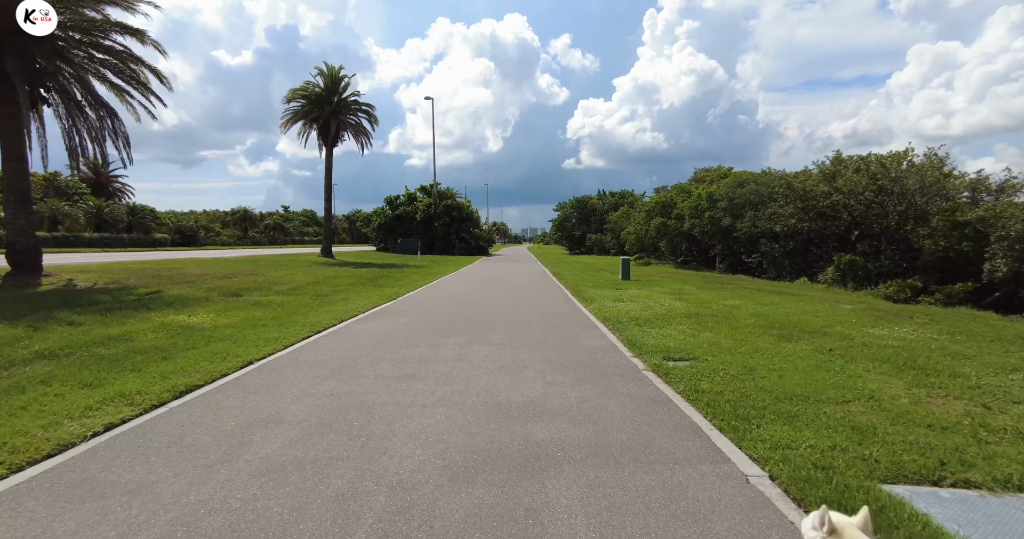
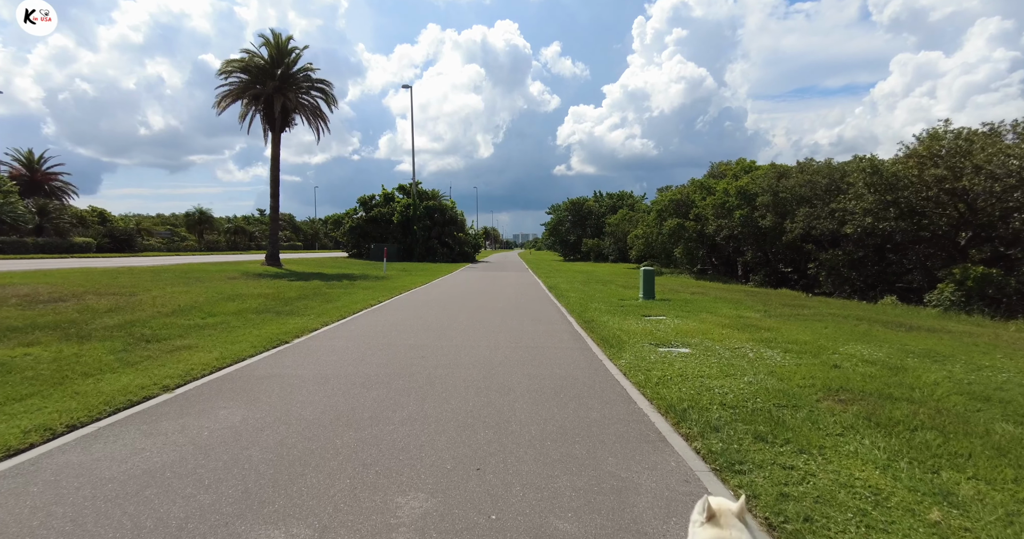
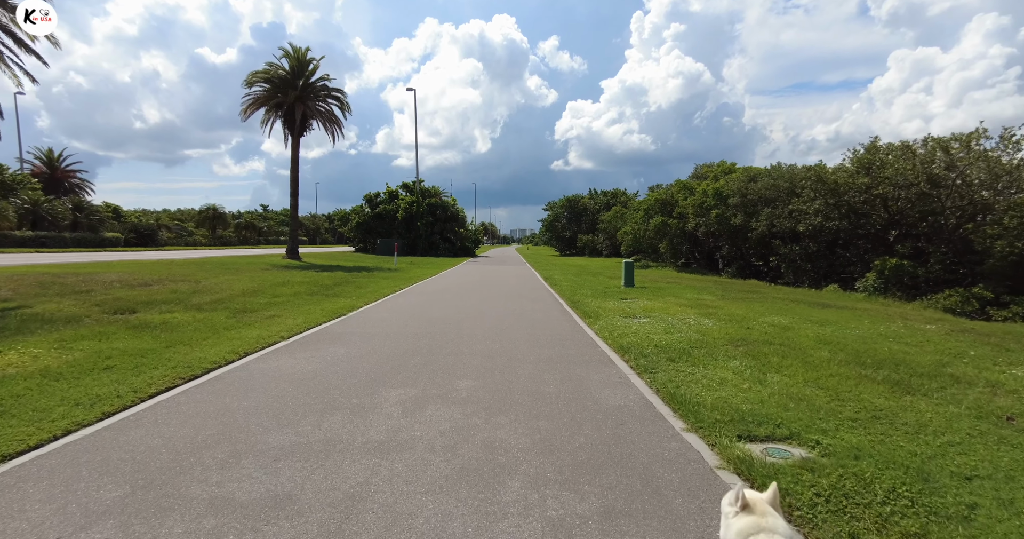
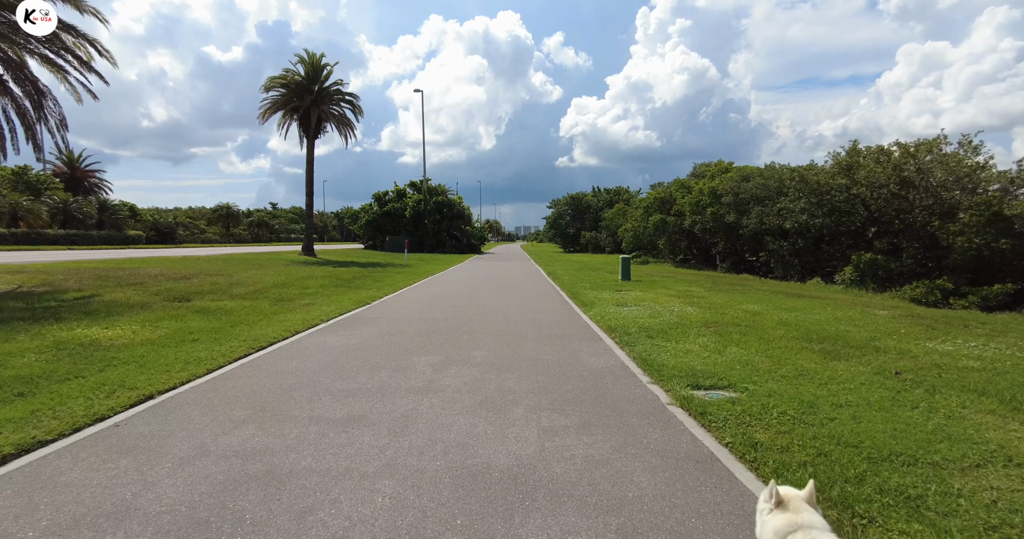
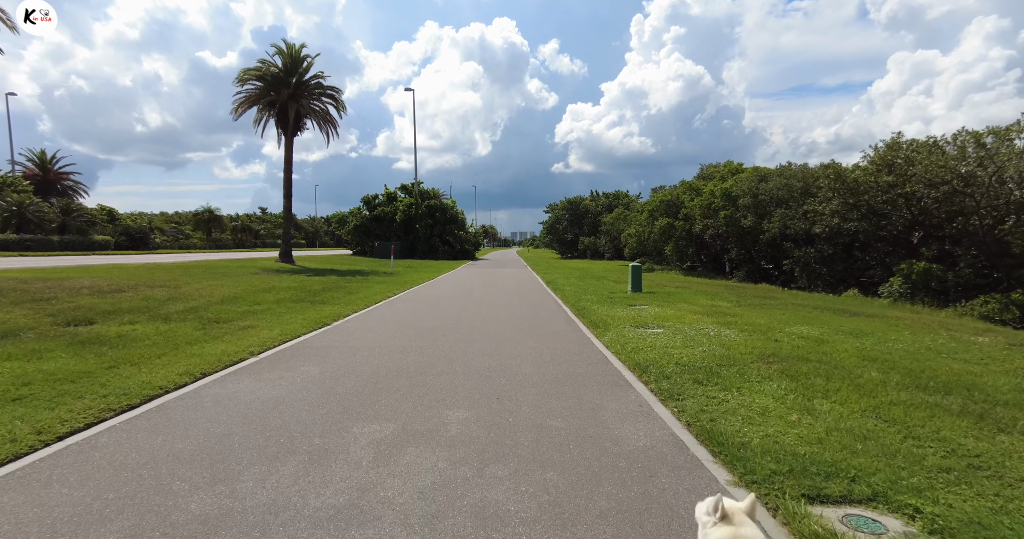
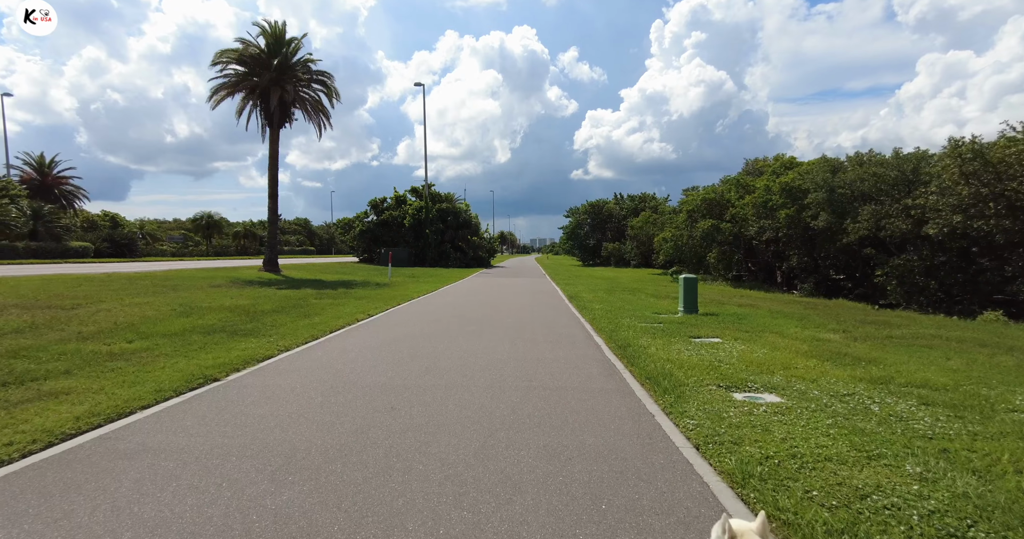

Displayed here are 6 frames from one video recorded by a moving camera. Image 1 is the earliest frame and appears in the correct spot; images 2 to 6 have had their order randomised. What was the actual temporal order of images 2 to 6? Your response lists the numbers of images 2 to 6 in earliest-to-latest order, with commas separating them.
4, 3, 5, 2, 6
